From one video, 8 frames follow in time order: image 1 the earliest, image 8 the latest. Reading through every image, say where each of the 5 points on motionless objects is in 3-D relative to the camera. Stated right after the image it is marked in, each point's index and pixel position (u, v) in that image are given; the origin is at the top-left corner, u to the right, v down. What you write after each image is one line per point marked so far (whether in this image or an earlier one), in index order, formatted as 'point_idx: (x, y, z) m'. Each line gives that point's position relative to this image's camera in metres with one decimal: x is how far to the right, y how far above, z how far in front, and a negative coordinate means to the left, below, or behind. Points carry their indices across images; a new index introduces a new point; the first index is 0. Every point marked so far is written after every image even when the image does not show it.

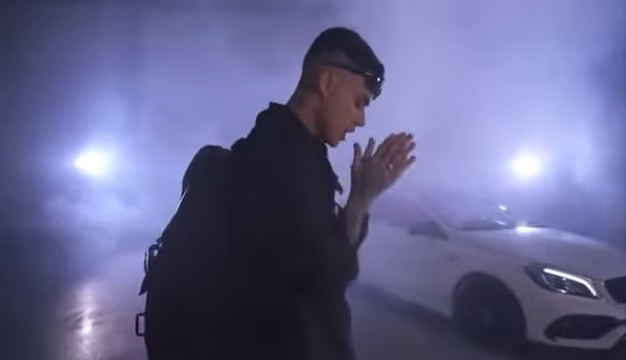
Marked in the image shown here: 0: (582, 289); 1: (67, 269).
0: (+1.2, -0.5, +2.9) m
1: (-2.2, -0.8, +5.7) m
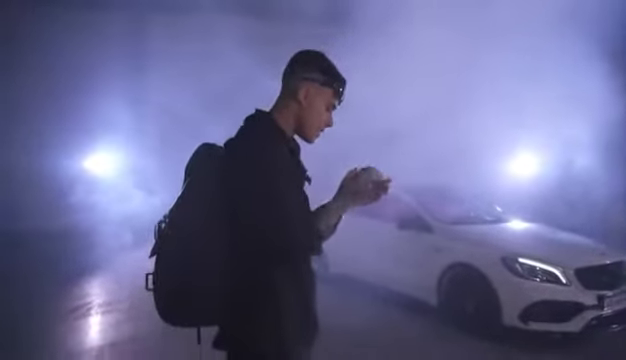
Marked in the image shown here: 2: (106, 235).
0: (+1.2, -0.5, +3.2) m
1: (-2.2, -0.8, +6.0) m
2: (-2.4, -0.6, +7.5) m
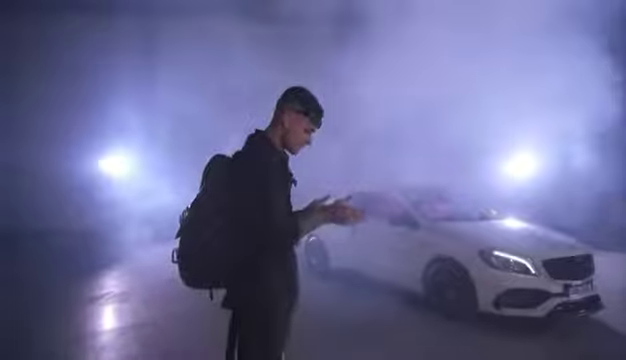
0: (+1.2, -0.5, +3.5) m
1: (-2.2, -0.8, +6.4) m
2: (-2.4, -0.6, +7.9) m
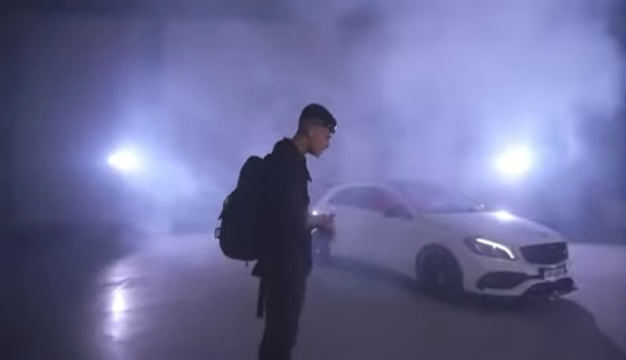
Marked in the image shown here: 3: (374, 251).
0: (+1.2, -0.5, +4.0) m
1: (-2.2, -0.7, +6.8) m
2: (-2.4, -0.6, +8.4) m
3: (+0.5, -0.5, +4.9) m
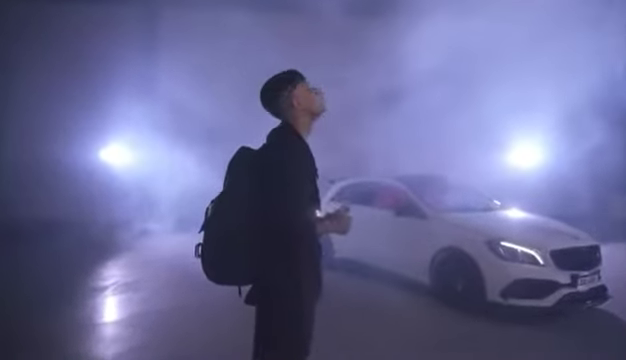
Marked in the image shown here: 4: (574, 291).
0: (+1.2, -0.4, +3.5) m
1: (-2.2, -0.7, +6.4) m
2: (-2.3, -0.5, +7.9) m
3: (+0.5, -0.5, +4.5) m
4: (+1.4, -0.6, +3.5) m
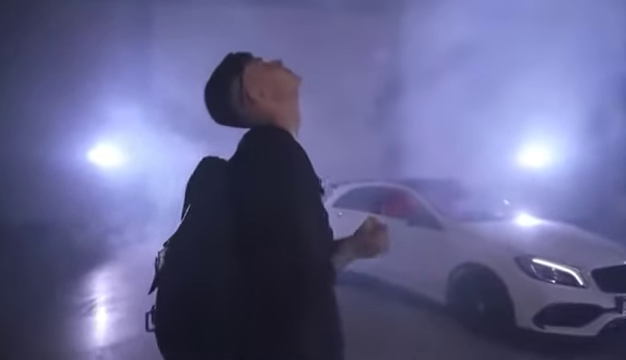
0: (+1.2, -0.5, +3.0) m
1: (-2.2, -0.7, +5.9) m
2: (-2.3, -0.6, +7.4) m
3: (+0.5, -0.6, +4.0) m
4: (+1.4, -0.6, +3.0) m
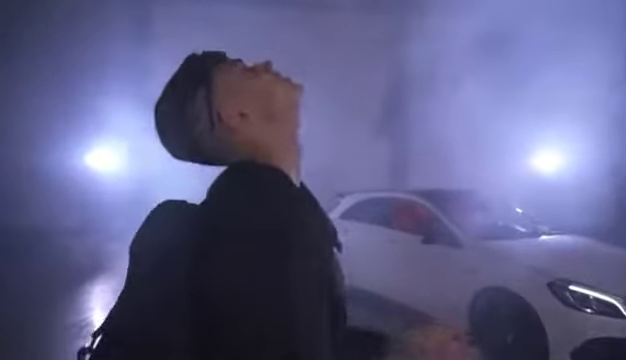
0: (+1.3, -0.5, +2.7) m
1: (-2.1, -0.8, +5.6) m
2: (-2.3, -0.6, +7.1) m
3: (+0.5, -0.6, +3.6) m
4: (+1.5, -0.7, +2.6) m
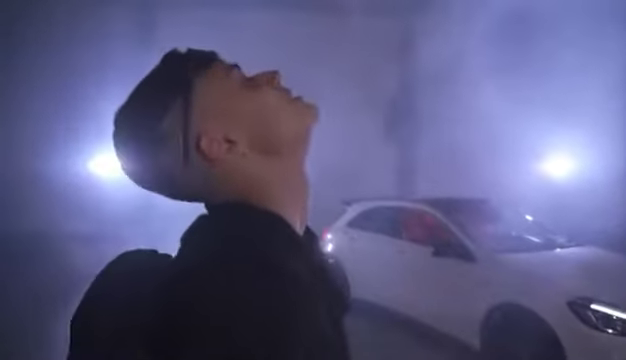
0: (+1.3, -0.6, +2.5) m
1: (-2.1, -0.8, +5.4) m
2: (-2.2, -0.7, +7.0) m
3: (+0.6, -0.7, +3.5) m
4: (+1.5, -0.8, +2.5) m
